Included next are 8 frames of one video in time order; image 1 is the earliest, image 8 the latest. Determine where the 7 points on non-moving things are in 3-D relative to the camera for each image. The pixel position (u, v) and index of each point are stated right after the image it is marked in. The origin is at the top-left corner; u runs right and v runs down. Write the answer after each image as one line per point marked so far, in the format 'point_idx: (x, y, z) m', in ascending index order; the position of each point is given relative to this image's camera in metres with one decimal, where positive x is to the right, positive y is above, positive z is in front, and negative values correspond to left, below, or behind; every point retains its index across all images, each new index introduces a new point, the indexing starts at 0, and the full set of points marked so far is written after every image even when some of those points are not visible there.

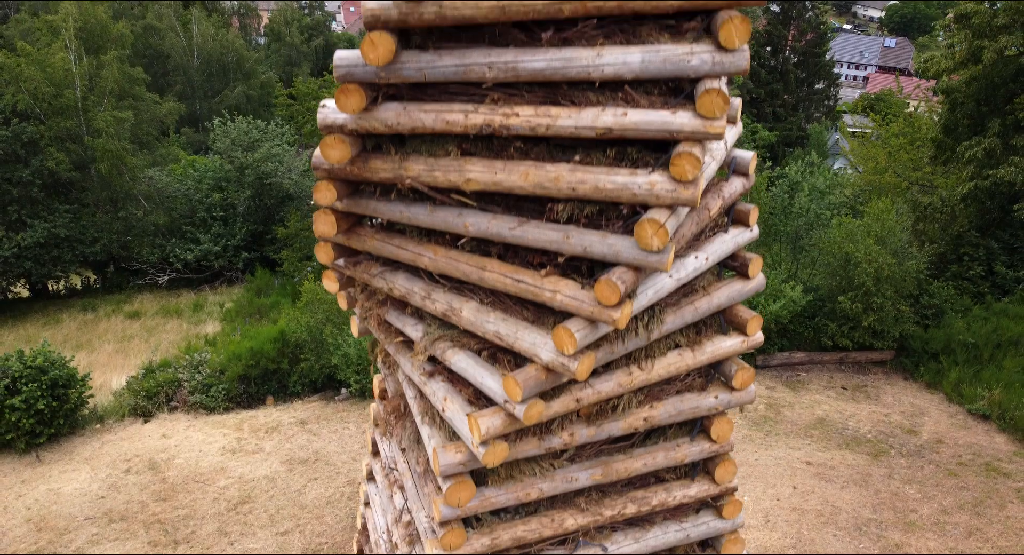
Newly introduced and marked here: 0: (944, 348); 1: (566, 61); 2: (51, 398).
0: (+7.7, -1.2, +11.6) m
1: (+0.2, +1.0, +2.9) m
2: (-7.8, -2.0, +11.0) m
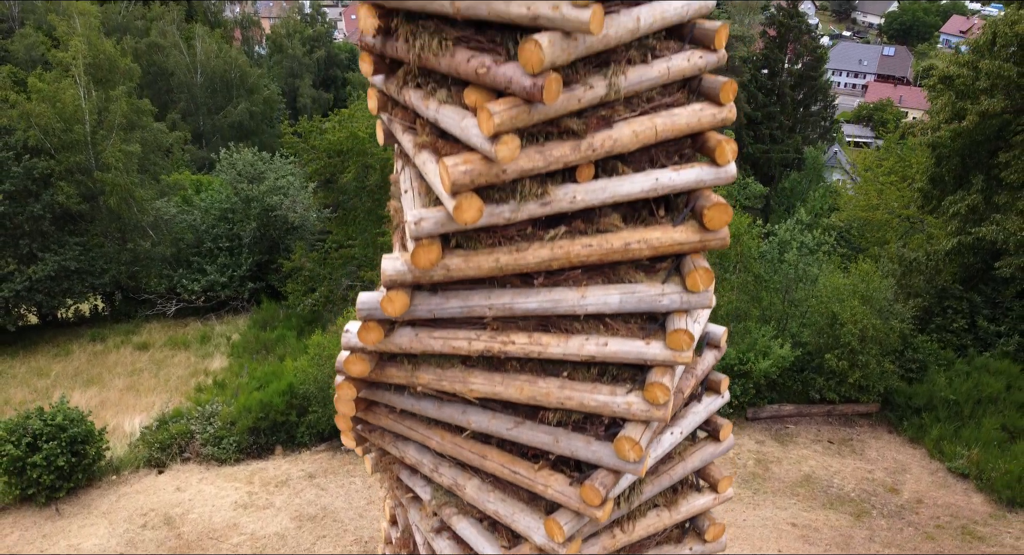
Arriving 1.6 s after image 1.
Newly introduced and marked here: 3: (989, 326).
0: (+7.7, -2.3, +12.0) m
1: (+0.2, -0.1, +3.4) m
2: (-7.8, -3.1, +11.5) m
3: (+9.6, -1.0, +13.1) m
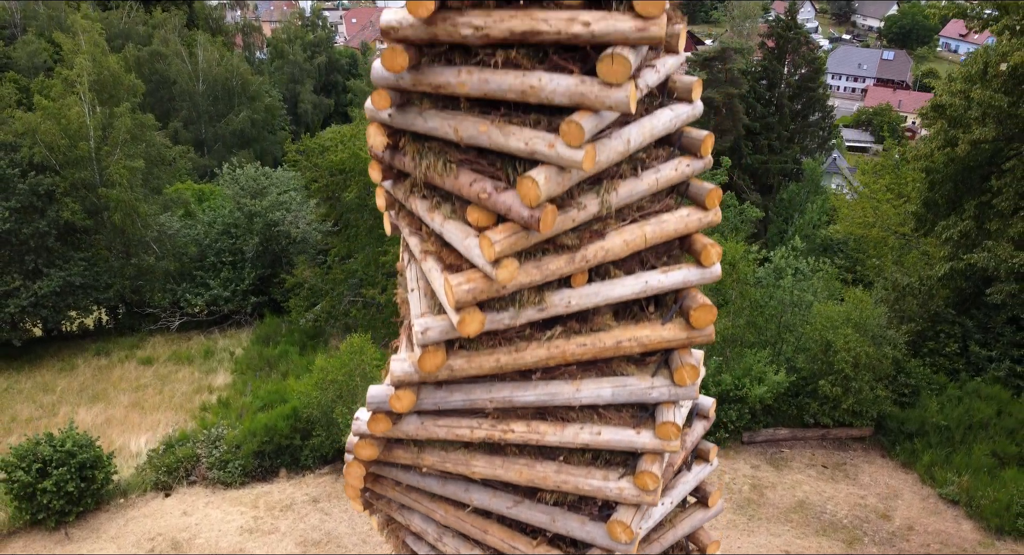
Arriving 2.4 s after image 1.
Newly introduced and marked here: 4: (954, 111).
0: (+7.7, -2.8, +12.3) m
1: (+0.2, -0.7, +3.6) m
2: (-7.8, -3.6, +11.7) m
3: (+9.6, -1.5, +13.4) m
4: (+9.4, +3.5, +13.9) m
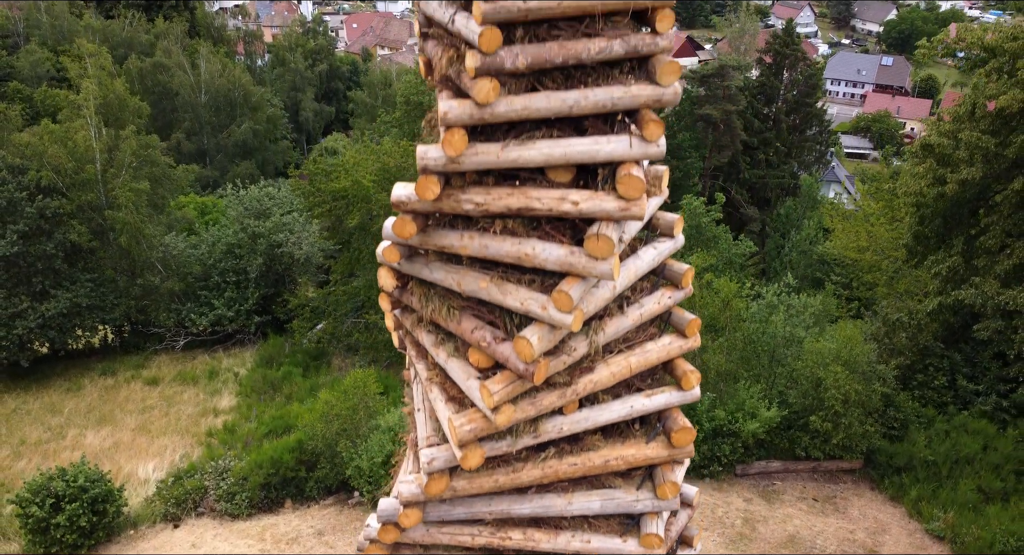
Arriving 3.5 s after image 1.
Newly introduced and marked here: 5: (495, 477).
0: (+7.7, -3.6, +12.6) m
1: (+0.2, -1.4, +4.0) m
2: (-7.8, -4.4, +12.1) m
3: (+9.6, -2.3, +13.7) m
4: (+9.4, +2.8, +14.3) m
5: (-0.1, -1.2, +3.8) m
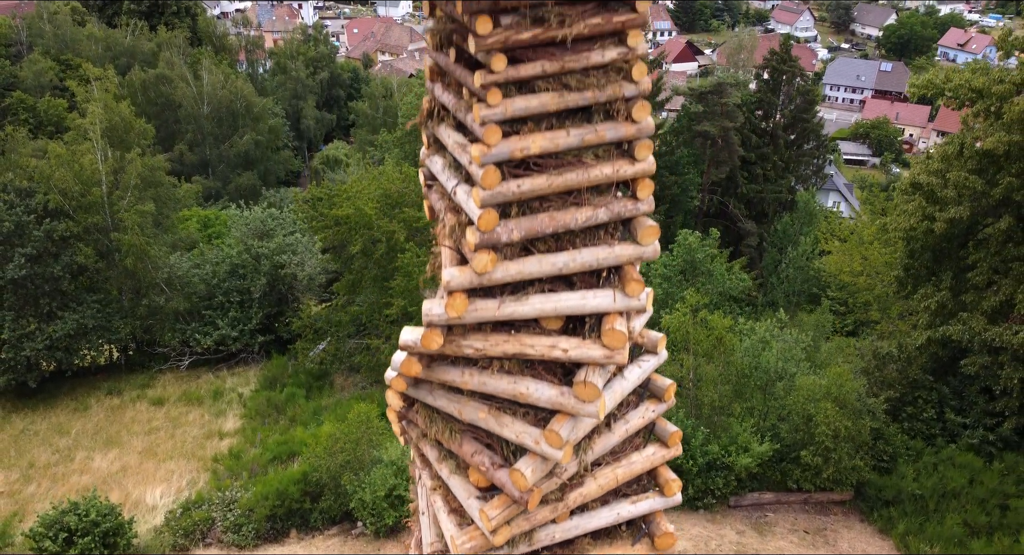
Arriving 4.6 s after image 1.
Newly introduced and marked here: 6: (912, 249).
0: (+7.7, -4.4, +13.0) m
1: (+0.2, -2.2, +4.3) m
2: (-7.8, -5.1, +12.5) m
3: (+9.6, -3.1, +14.1) m
4: (+9.4, +2.0, +14.6) m
5: (-0.1, -1.9, +4.2) m
6: (+9.7, +0.7, +15.8) m
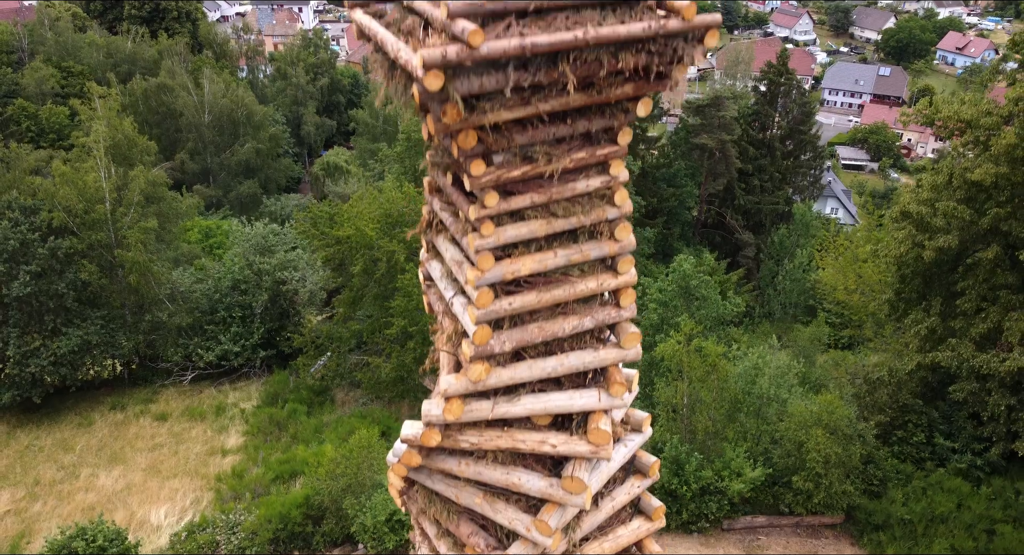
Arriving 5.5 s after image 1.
0: (+7.6, -5.0, +13.3) m
1: (+0.1, -2.8, +4.6) m
2: (-7.9, -5.8, +12.8) m
3: (+9.5, -3.7, +14.3) m
4: (+9.4, +1.4, +14.9) m
5: (-0.2, -2.5, +4.5) m
6: (+9.7, +0.1, +16.1) m
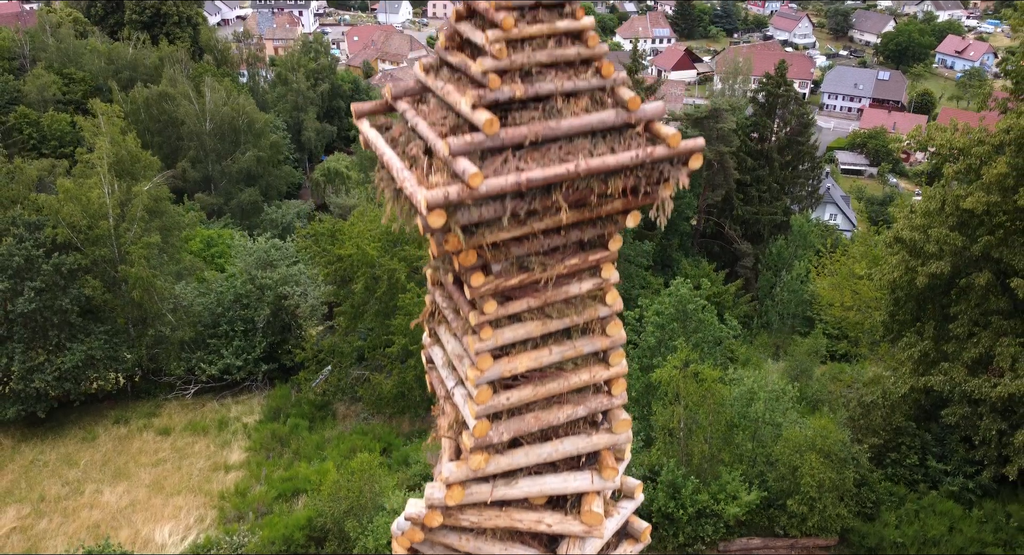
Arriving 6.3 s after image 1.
0: (+7.6, -5.5, +13.5) m
1: (+0.1, -3.4, +4.8) m
2: (-7.9, -6.3, +13.0) m
3: (+9.5, -4.2, +14.6) m
4: (+9.4, +0.8, +15.1) m
5: (-0.2, -3.1, +4.7) m
6: (+9.7, -0.4, +16.4) m
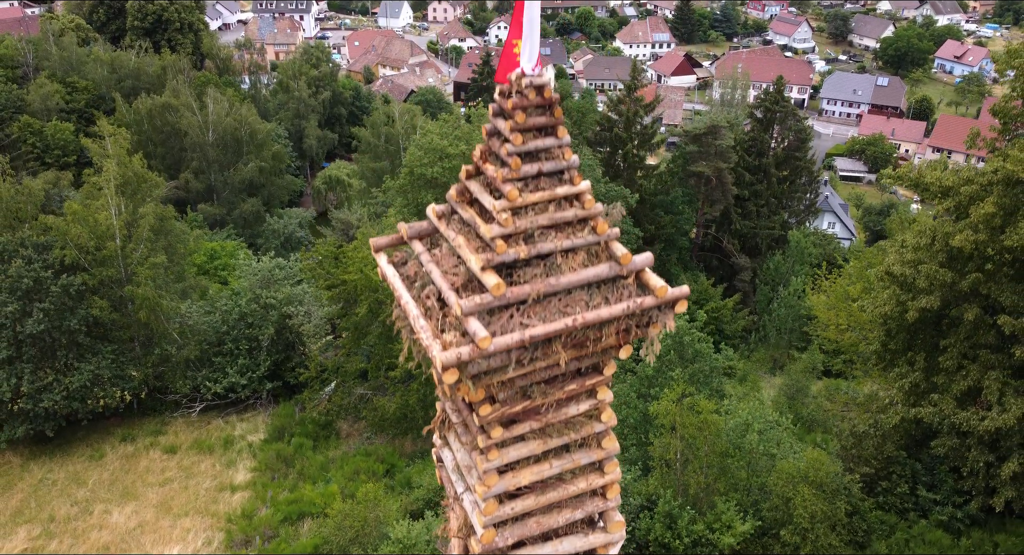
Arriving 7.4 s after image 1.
0: (+7.6, -6.3, +13.9) m
1: (+0.1, -4.1, +5.2) m
2: (-7.9, -7.1, +13.4) m
3: (+9.6, -5.0, +15.0) m
4: (+9.4, +0.1, +15.5) m
5: (-0.2, -3.9, +5.1) m
6: (+9.7, -1.2, +16.7) m
